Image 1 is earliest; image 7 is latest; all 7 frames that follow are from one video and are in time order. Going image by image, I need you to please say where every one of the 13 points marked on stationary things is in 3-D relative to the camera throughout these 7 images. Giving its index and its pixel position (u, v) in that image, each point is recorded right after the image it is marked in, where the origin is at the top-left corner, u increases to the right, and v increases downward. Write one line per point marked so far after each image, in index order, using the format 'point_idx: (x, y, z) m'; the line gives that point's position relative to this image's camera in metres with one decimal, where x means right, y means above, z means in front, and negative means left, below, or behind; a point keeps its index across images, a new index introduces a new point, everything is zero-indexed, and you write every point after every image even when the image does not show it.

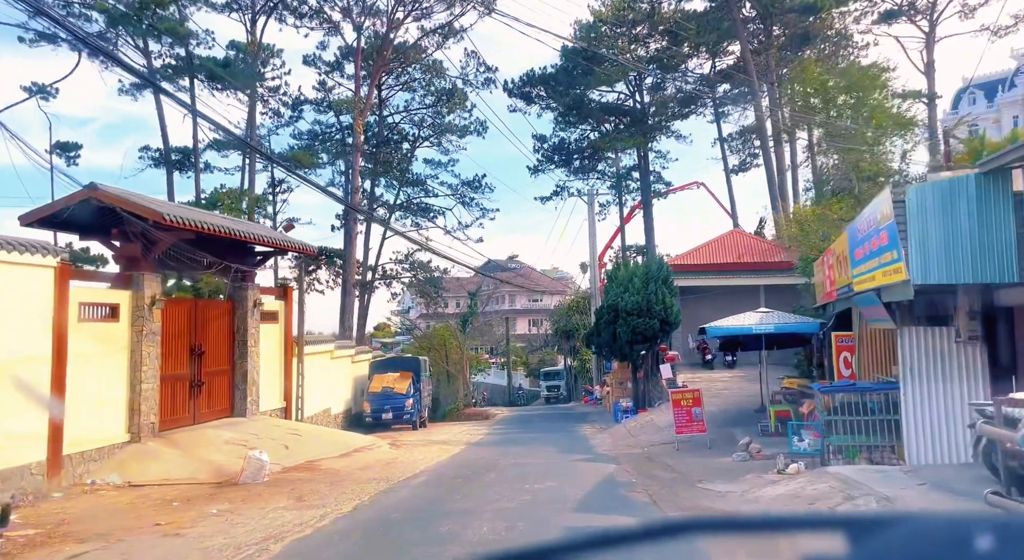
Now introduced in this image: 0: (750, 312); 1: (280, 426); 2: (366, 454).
0: (+4.9, -0.7, +18.6) m
1: (-5.0, -3.1, +19.5) m
2: (-2.9, -3.5, +18.4) m
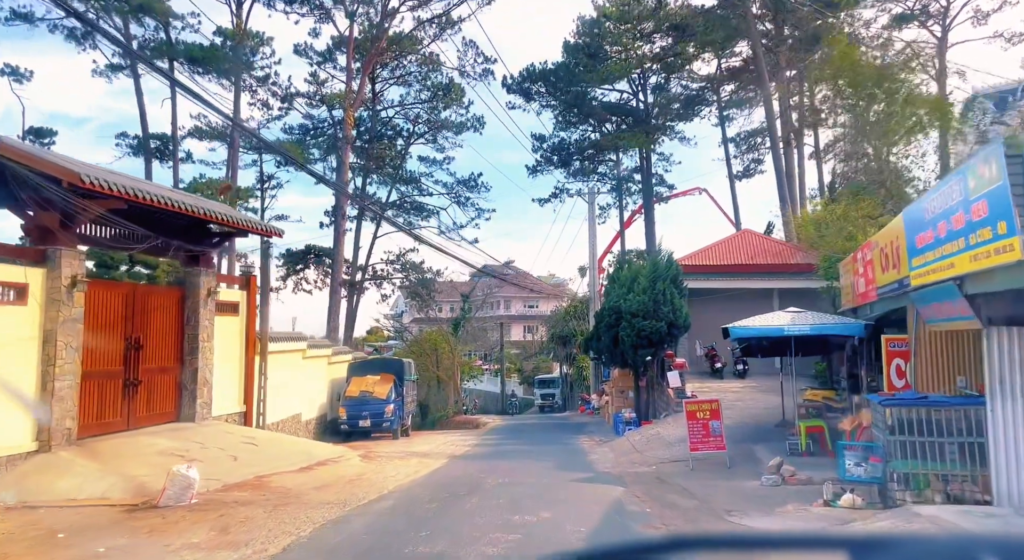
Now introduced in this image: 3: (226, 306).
0: (+4.7, -0.6, +16.1) m
1: (-5.2, -2.8, +16.9) m
2: (-3.1, -3.3, +15.8) m
3: (-5.9, -0.5, +18.7) m
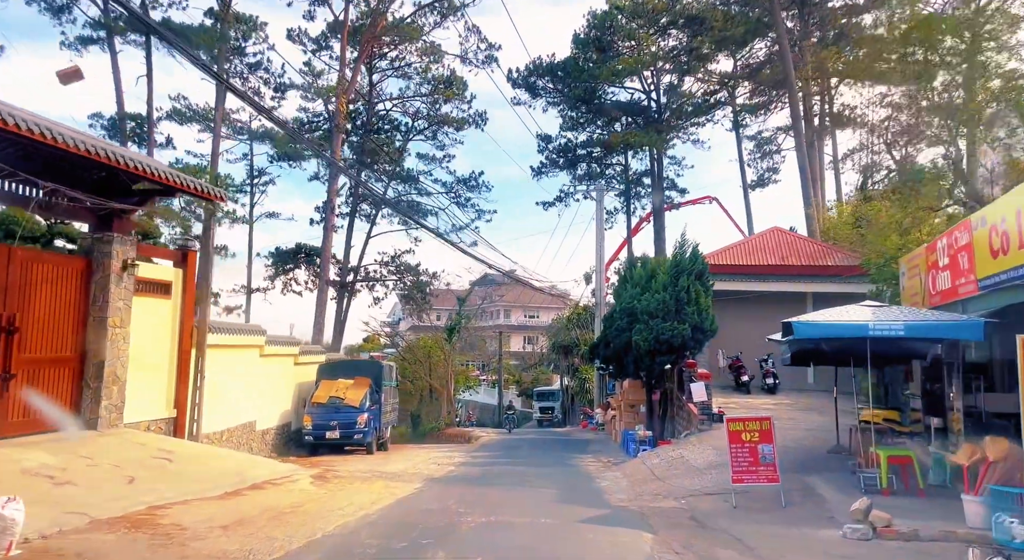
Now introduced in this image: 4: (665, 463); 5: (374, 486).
0: (+4.6, -0.3, +12.4) m
1: (-5.3, -2.4, +13.2) m
2: (-3.3, -2.9, +12.1) m
3: (-6.0, -0.1, +15.1) m
4: (+3.1, -3.6, +18.0) m
5: (-2.2, -3.3, +14.7) m
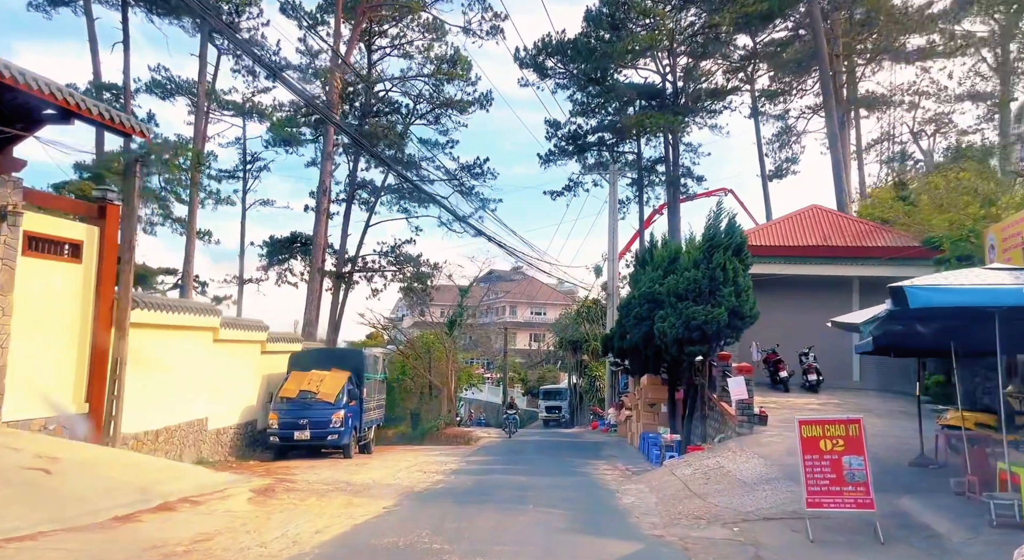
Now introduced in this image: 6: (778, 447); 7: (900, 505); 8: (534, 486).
0: (+4.6, +0.1, +9.0) m
1: (-5.3, -1.8, +9.9) m
2: (-3.3, -2.3, +8.8) m
3: (-5.9, +0.5, +11.8) m
4: (+3.1, -3.1, +14.6) m
5: (-2.2, -2.8, +11.4) m
6: (+4.5, -2.8, +15.6) m
7: (+4.5, -2.6, +10.5) m
8: (+0.3, -3.4, +15.1) m
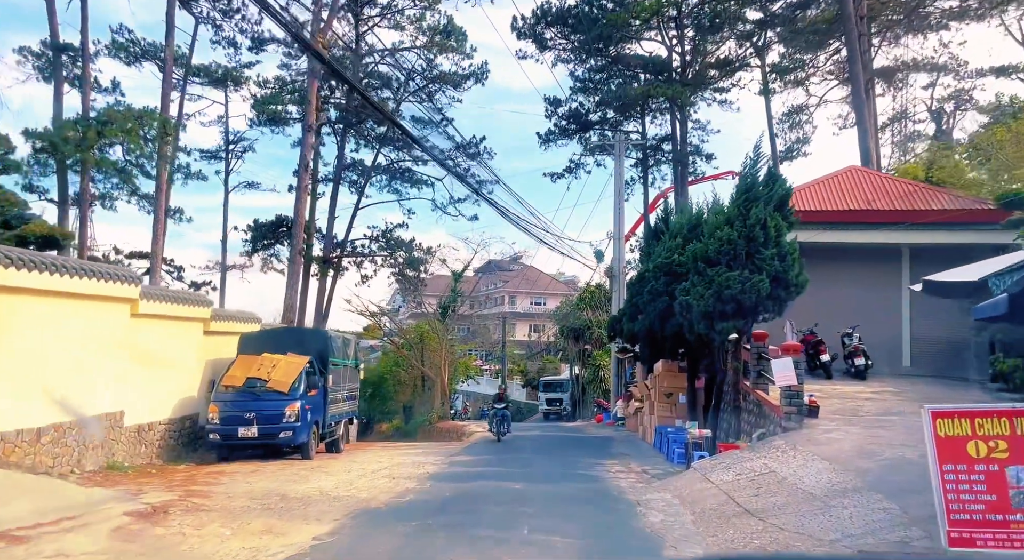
0: (+4.5, +0.7, +5.6) m
1: (-5.4, -1.3, +6.6) m
2: (-3.4, -1.8, +5.5) m
3: (-6.1, +1.0, +8.4) m
4: (+3.0, -2.5, +11.3) m
5: (-2.3, -2.2, +8.0) m
6: (+4.4, -2.2, +12.3) m
7: (+4.4, -2.0, +7.2) m
8: (+0.2, -2.8, +11.8) m
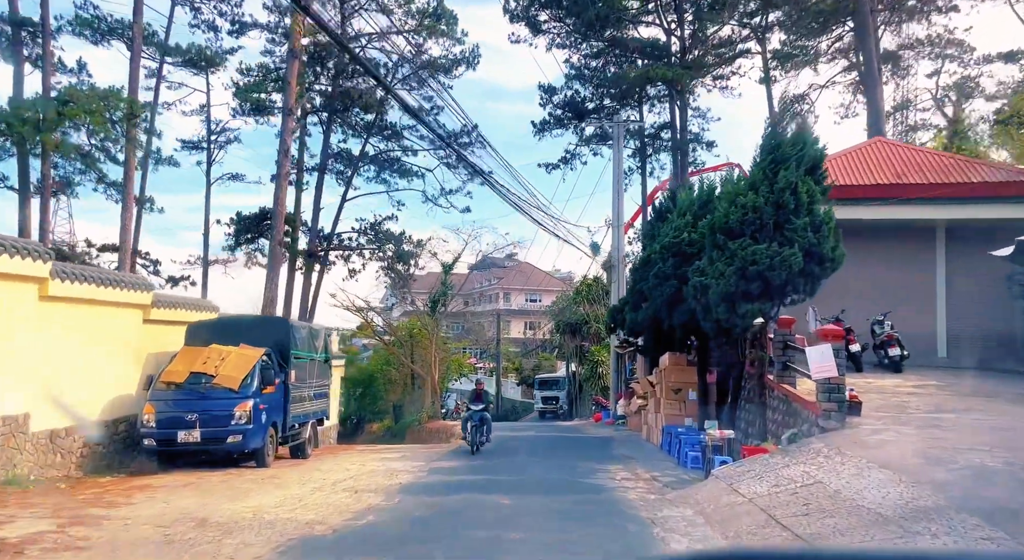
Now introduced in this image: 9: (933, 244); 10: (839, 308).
0: (+4.4, +1.1, +3.5) m
1: (-5.6, -1.0, +4.4) m
2: (-3.5, -1.5, +3.2) m
3: (-6.2, +1.3, +6.2) m
4: (+2.8, -2.2, +9.1) m
5: (-2.5, -1.9, +5.8) m
6: (+4.2, -1.9, +10.1) m
7: (+4.2, -1.6, +5.0) m
8: (+0.1, -2.5, +9.6) m
9: (+8.8, +0.8, +19.0) m
10: (+6.8, -0.6, +19.0) m
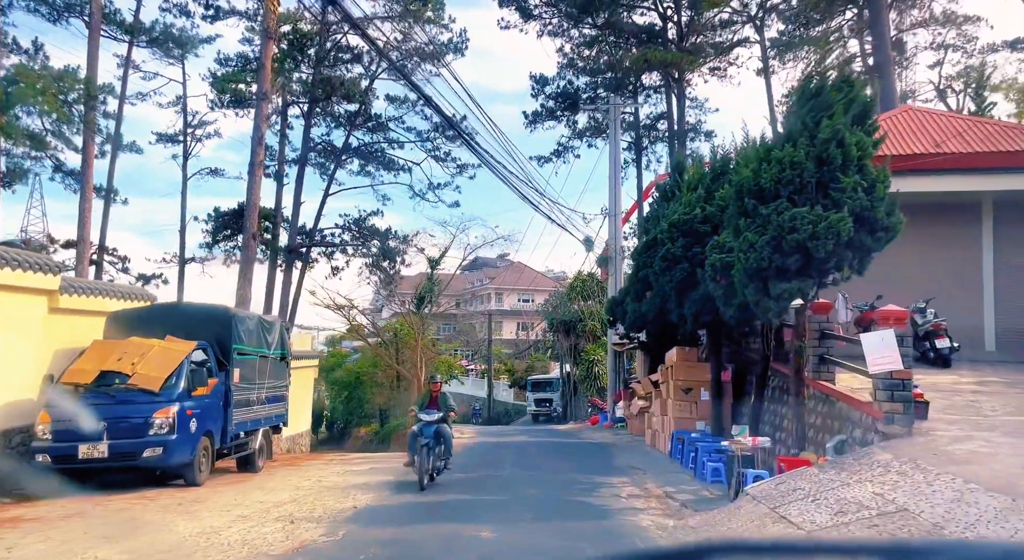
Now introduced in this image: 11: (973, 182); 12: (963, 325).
0: (+4.2, +1.4, +1.1) m
1: (-5.7, -0.7, +1.9) m
2: (-3.7, -1.2, +0.8) m
3: (-6.4, +1.6, +3.7) m
4: (+2.6, -1.8, +6.7) m
5: (-2.6, -1.6, +3.4) m
6: (+4.1, -1.5, +7.7) m
7: (+4.1, -1.3, +2.6) m
8: (-0.1, -2.2, +7.2) m
9: (+8.5, +1.1, +16.6) m
10: (+6.5, -0.3, +16.7) m
11: (+8.2, +1.7, +16.0) m
12: (+8.1, -0.8, +16.4) m
